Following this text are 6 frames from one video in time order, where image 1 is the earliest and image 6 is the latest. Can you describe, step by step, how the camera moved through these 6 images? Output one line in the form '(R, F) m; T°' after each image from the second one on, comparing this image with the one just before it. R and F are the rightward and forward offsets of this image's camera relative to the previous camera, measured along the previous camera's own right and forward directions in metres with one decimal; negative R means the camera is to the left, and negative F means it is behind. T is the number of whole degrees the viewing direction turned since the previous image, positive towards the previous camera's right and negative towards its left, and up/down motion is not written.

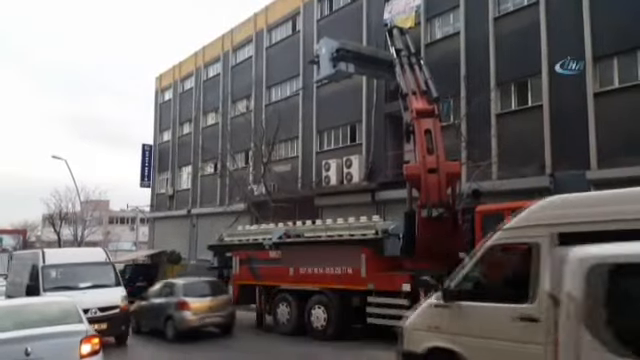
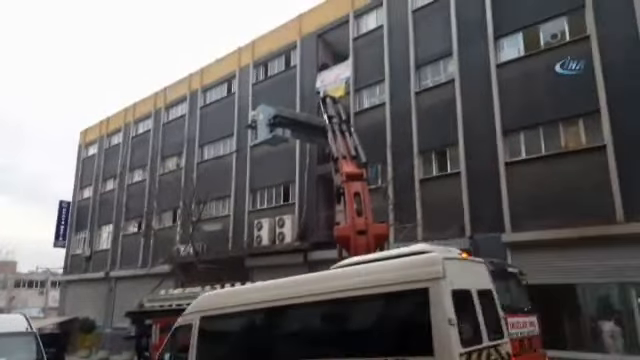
(0.0, -0.3) m; +7°
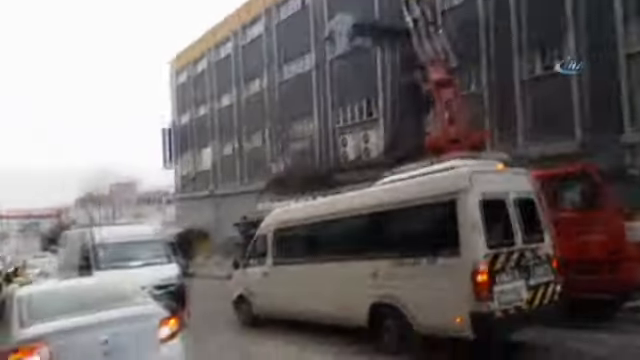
(-0.1, +0.6) m; -9°
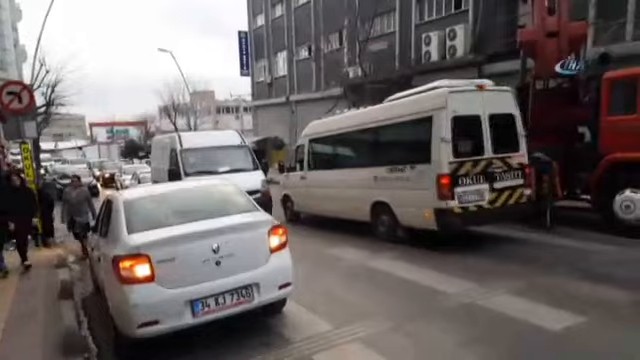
(-0.1, +0.4) m; -7°
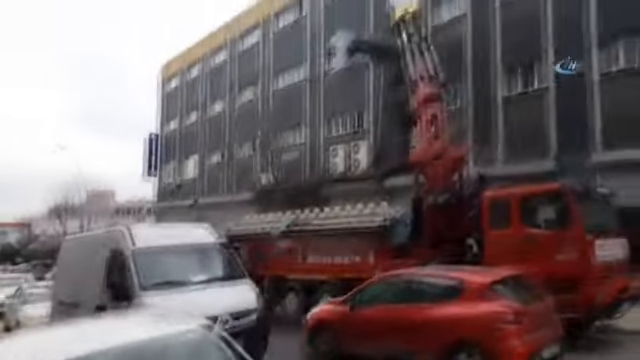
(0.0, -0.8) m; +9°
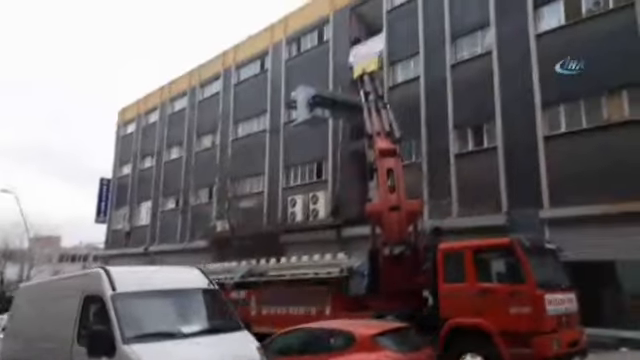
(0.0, -0.2) m; +4°
